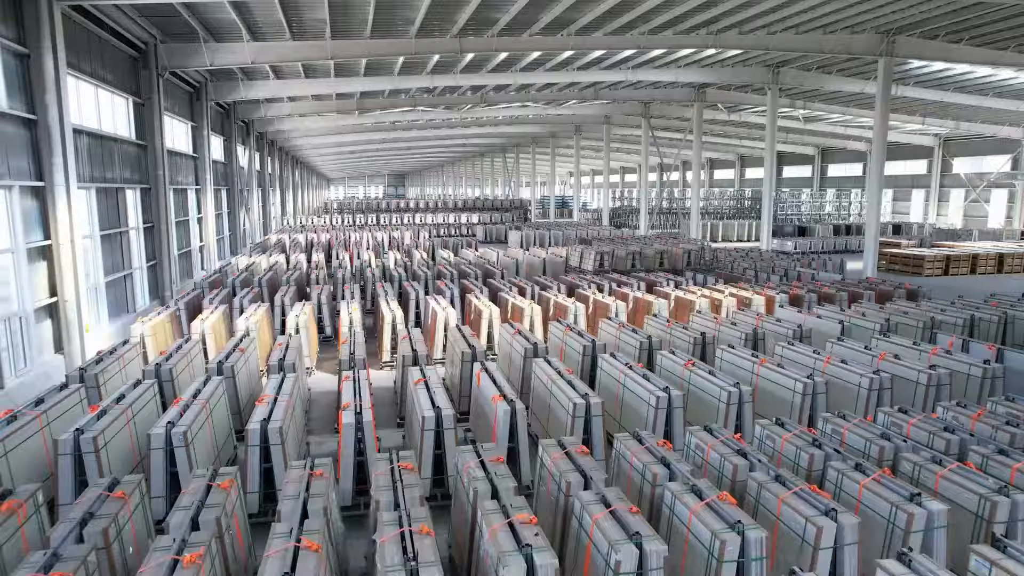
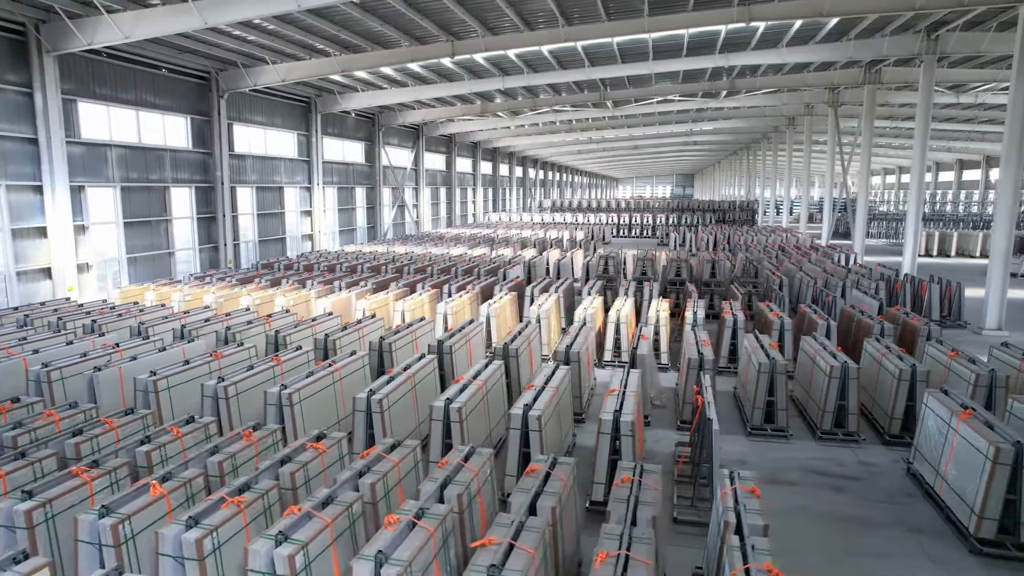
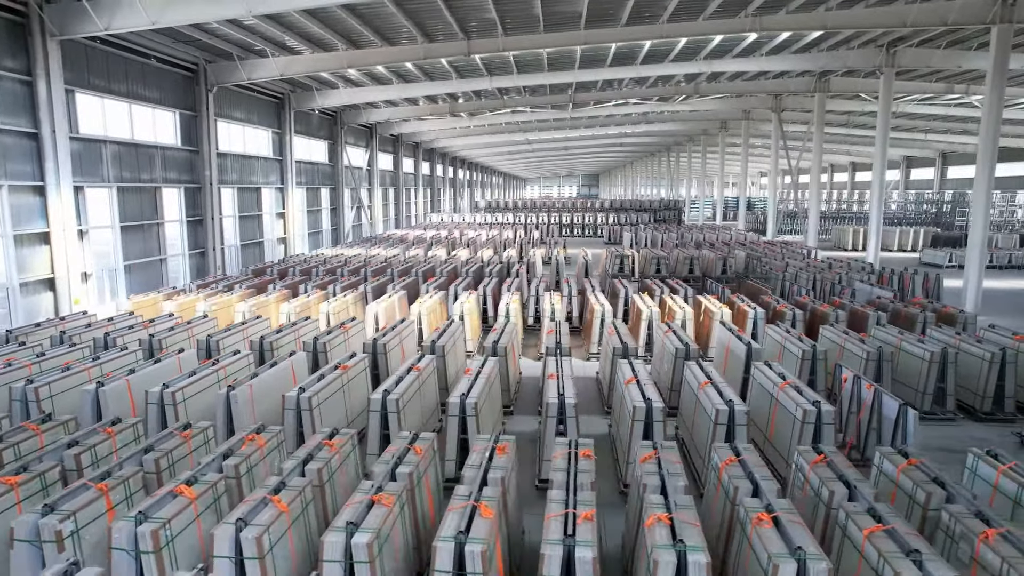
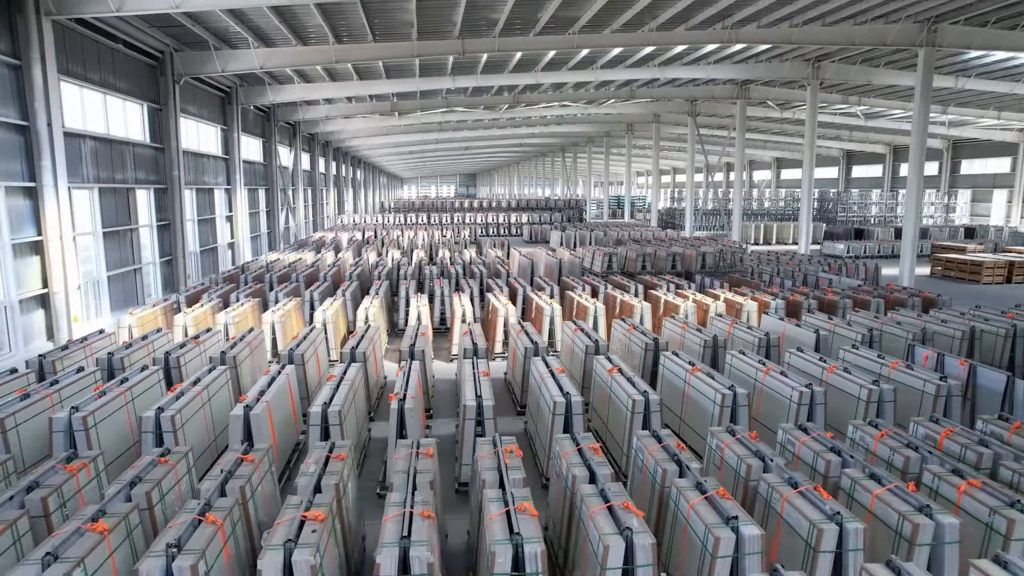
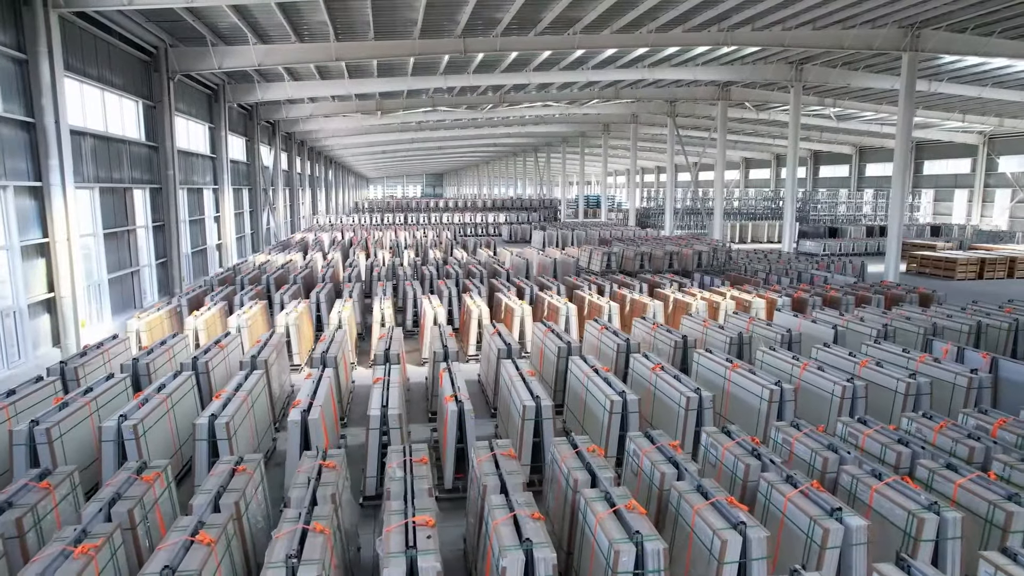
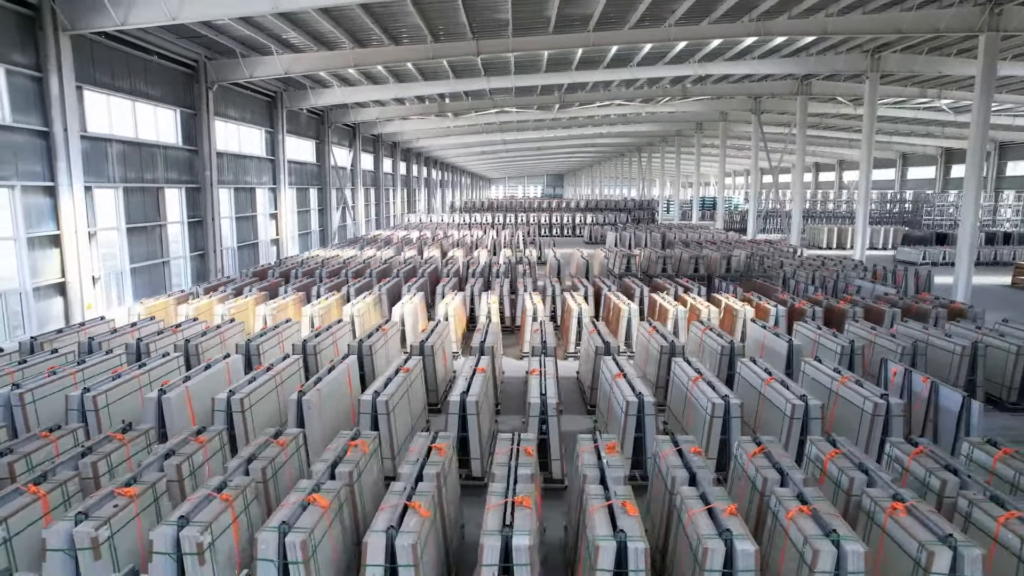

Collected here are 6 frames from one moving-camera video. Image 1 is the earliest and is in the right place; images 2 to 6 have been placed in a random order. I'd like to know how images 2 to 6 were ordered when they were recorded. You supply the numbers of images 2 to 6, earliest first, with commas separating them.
5, 4, 6, 3, 2
